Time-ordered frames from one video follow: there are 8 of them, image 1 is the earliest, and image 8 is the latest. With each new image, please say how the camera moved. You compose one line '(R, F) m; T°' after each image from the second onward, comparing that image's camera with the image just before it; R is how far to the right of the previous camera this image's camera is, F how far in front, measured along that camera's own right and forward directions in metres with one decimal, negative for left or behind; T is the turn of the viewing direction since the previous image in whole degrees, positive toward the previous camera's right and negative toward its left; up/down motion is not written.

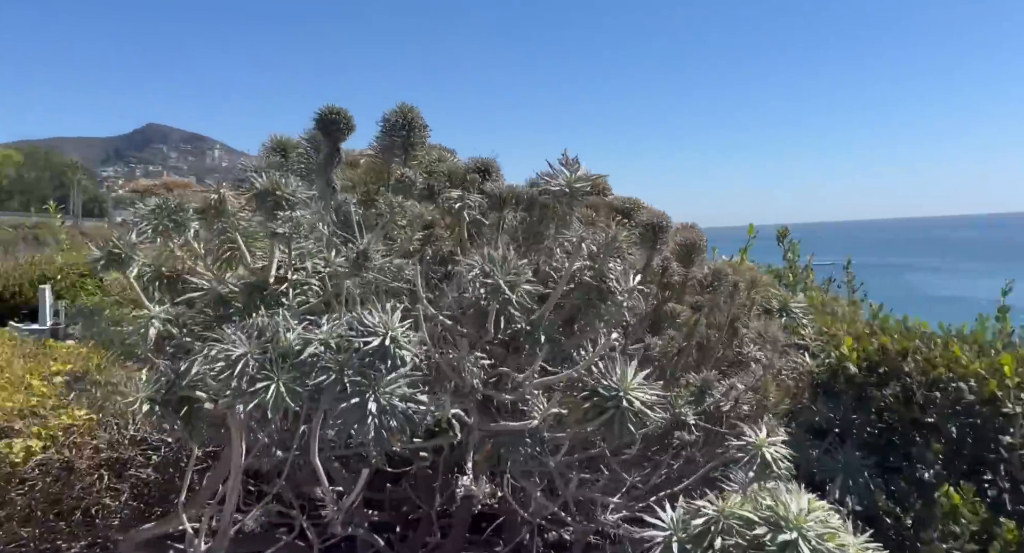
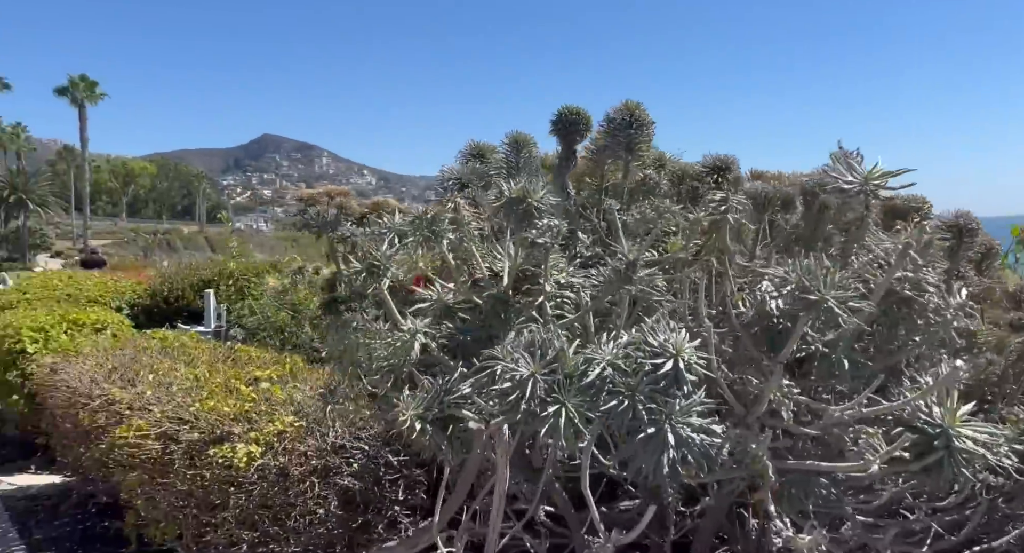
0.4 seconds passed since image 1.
(-0.4, +0.1) m; -9°
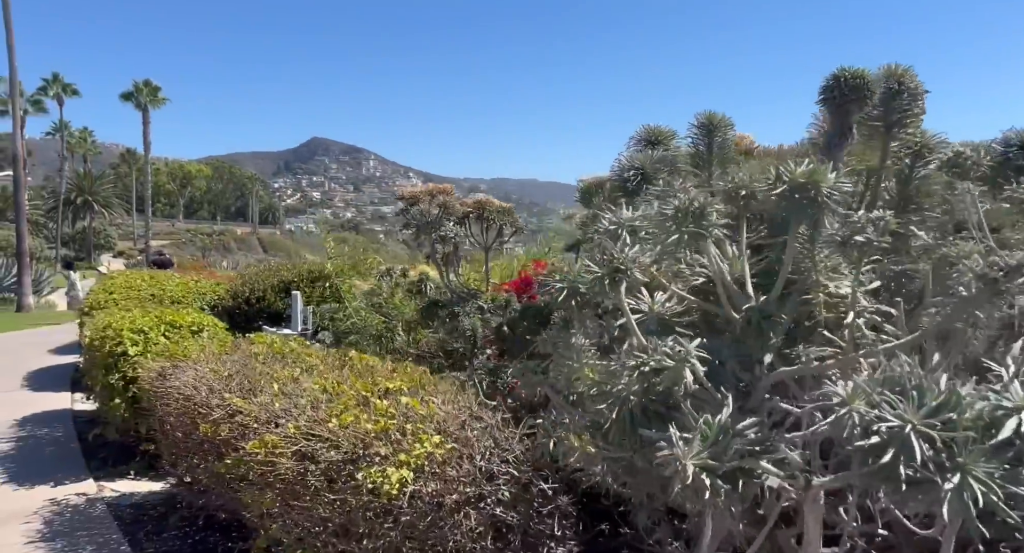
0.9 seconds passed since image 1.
(-0.4, +0.4) m; -4°
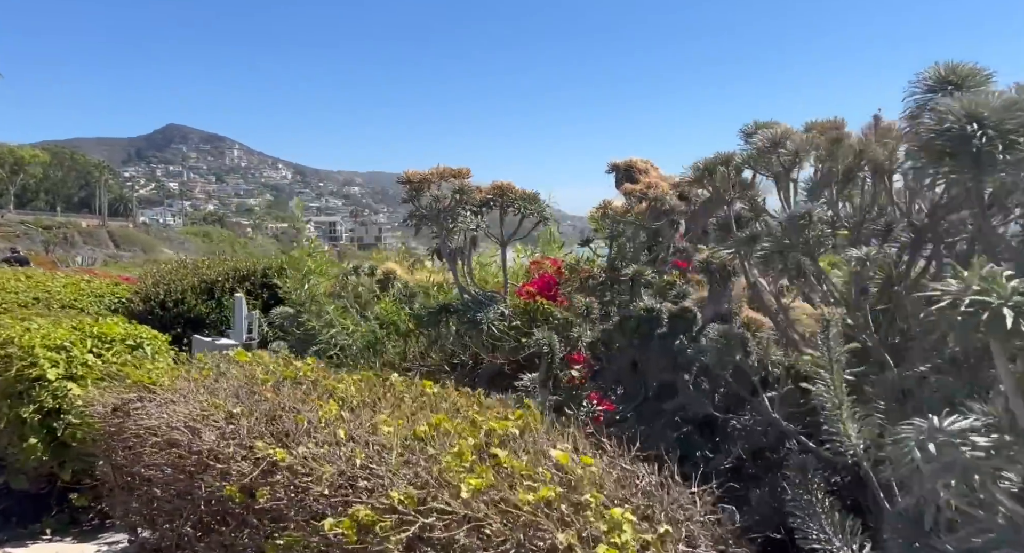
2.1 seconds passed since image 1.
(-0.9, +1.0) m; +8°
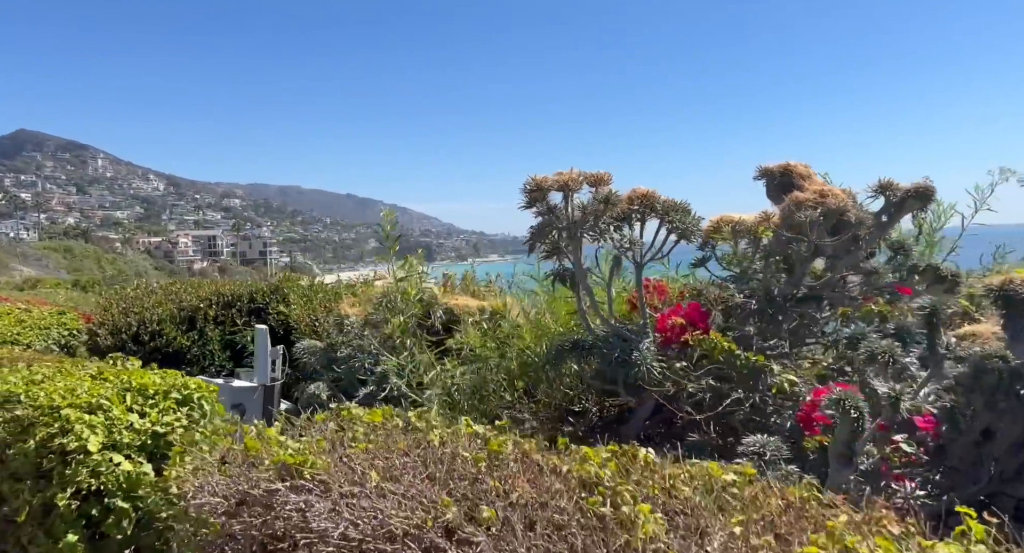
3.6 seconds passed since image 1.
(-1.3, +1.0) m; +6°
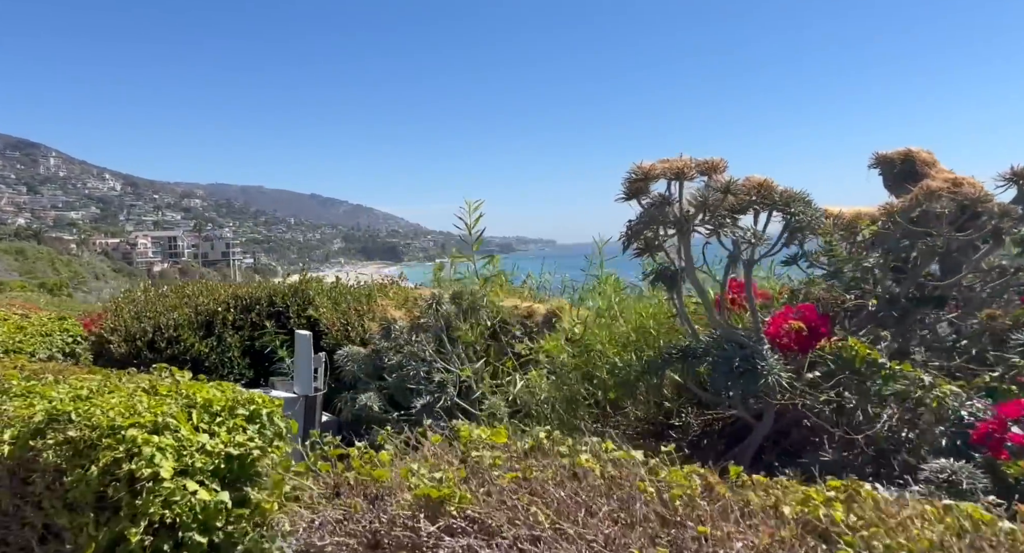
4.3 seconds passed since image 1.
(-0.6, +0.4) m; +1°
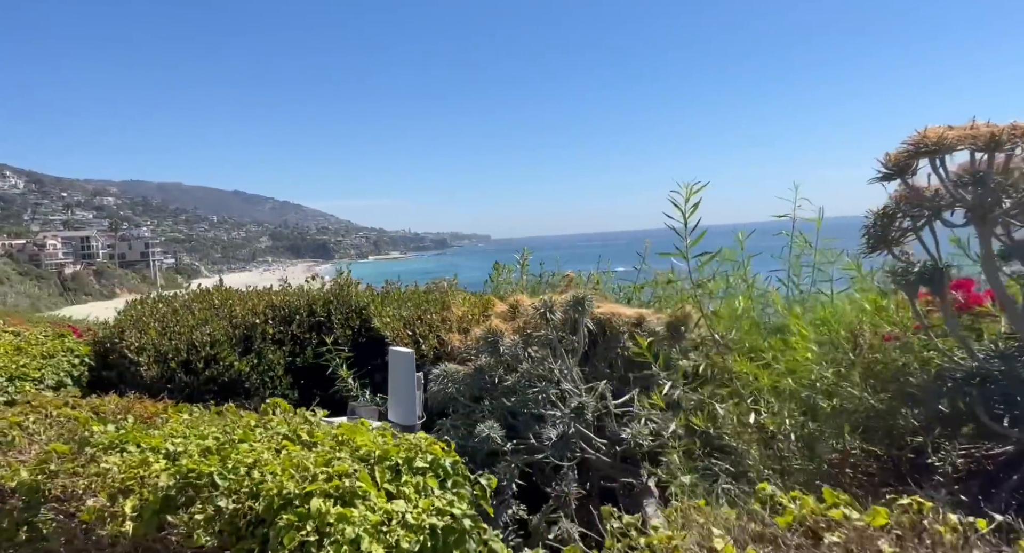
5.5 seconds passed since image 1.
(-1.1, +0.8) m; +2°
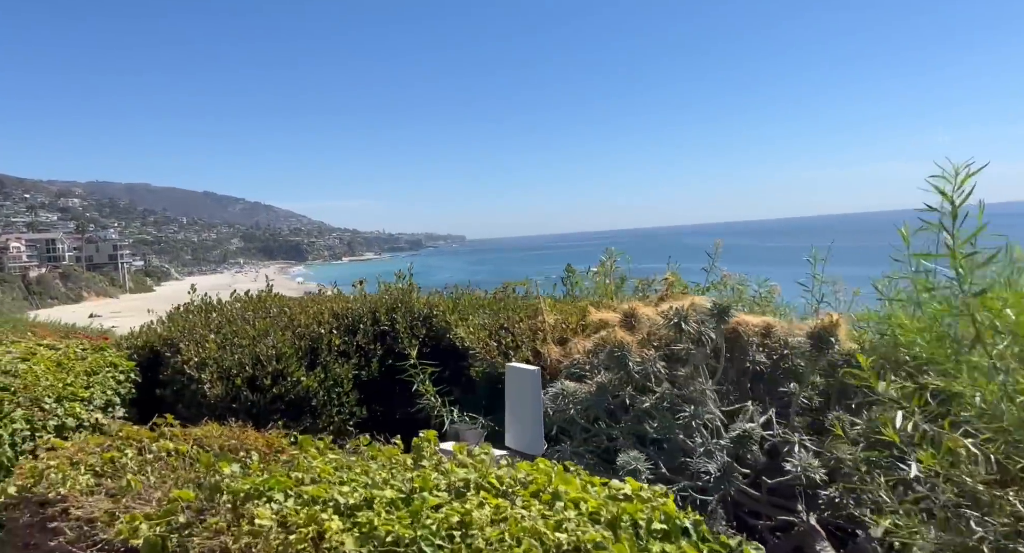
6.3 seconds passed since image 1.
(-0.8, +0.6) m; 0°
